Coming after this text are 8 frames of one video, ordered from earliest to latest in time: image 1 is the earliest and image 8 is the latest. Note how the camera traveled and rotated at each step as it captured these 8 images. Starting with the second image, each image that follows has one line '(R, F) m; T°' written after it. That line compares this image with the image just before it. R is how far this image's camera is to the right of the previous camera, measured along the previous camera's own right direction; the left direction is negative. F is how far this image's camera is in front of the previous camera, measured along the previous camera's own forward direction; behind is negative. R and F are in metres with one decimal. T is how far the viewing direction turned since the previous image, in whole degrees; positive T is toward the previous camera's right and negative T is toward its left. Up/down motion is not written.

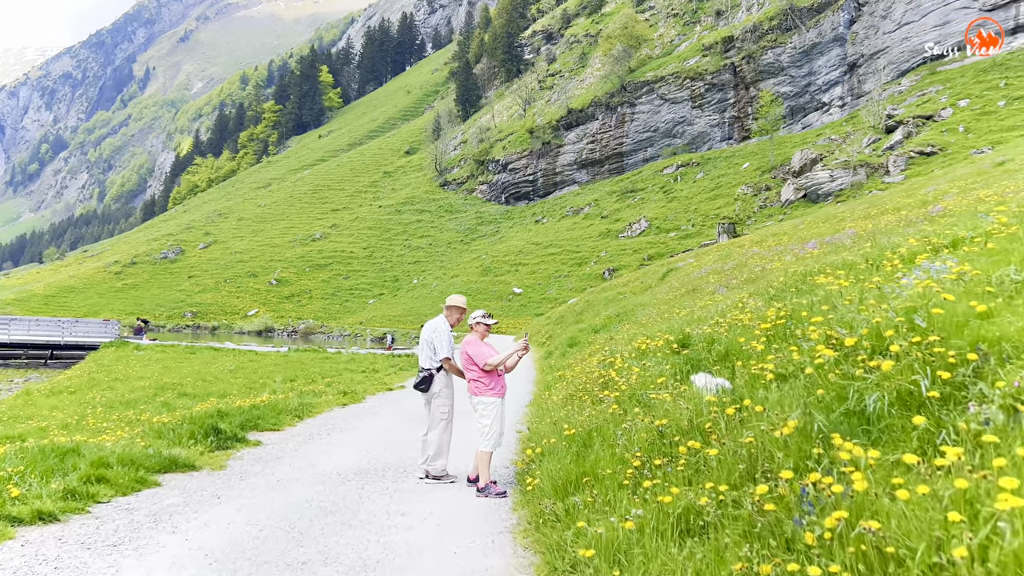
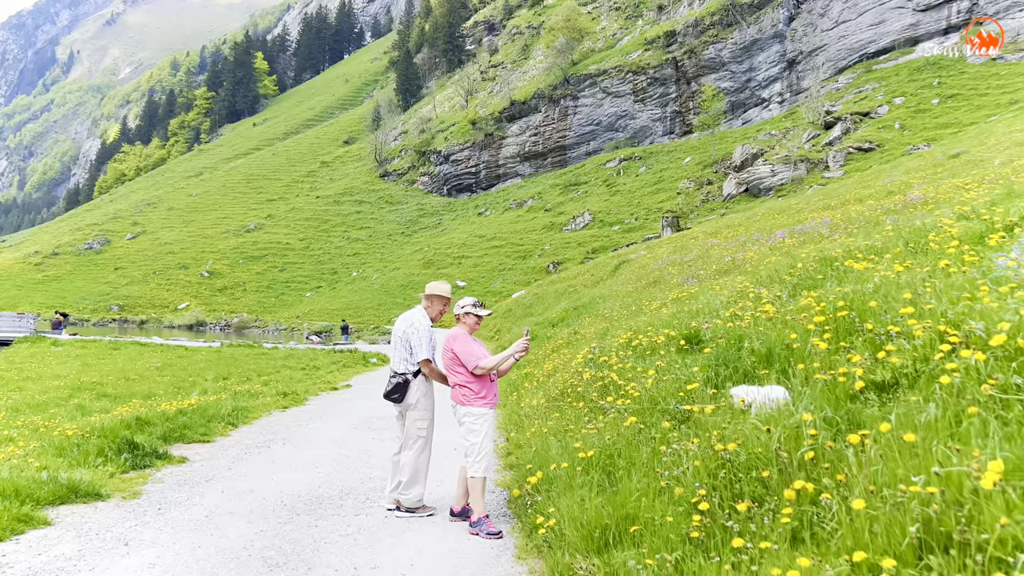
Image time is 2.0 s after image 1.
(-0.5, +1.7) m; +4°
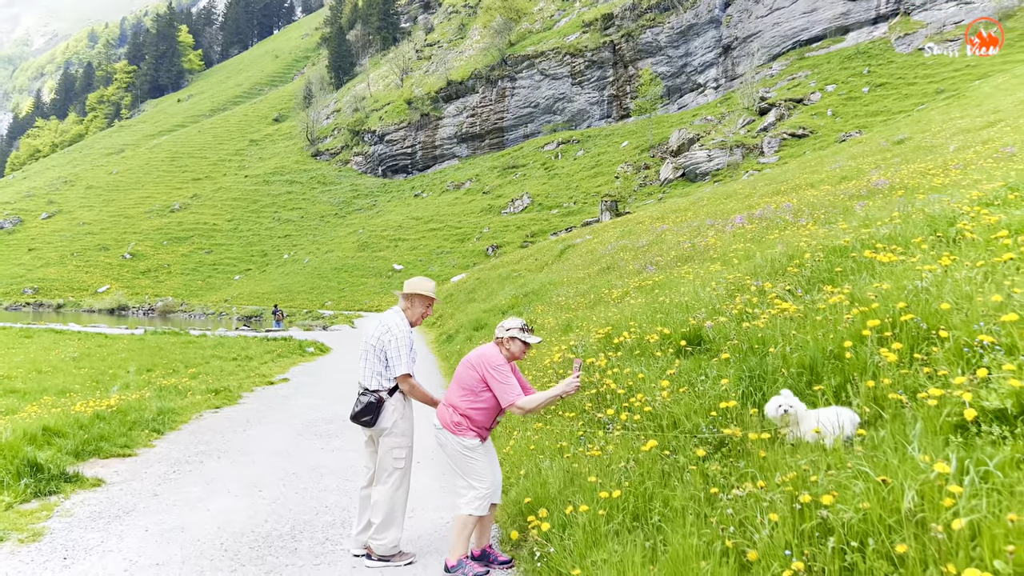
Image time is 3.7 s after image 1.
(-0.4, +1.3) m; +5°
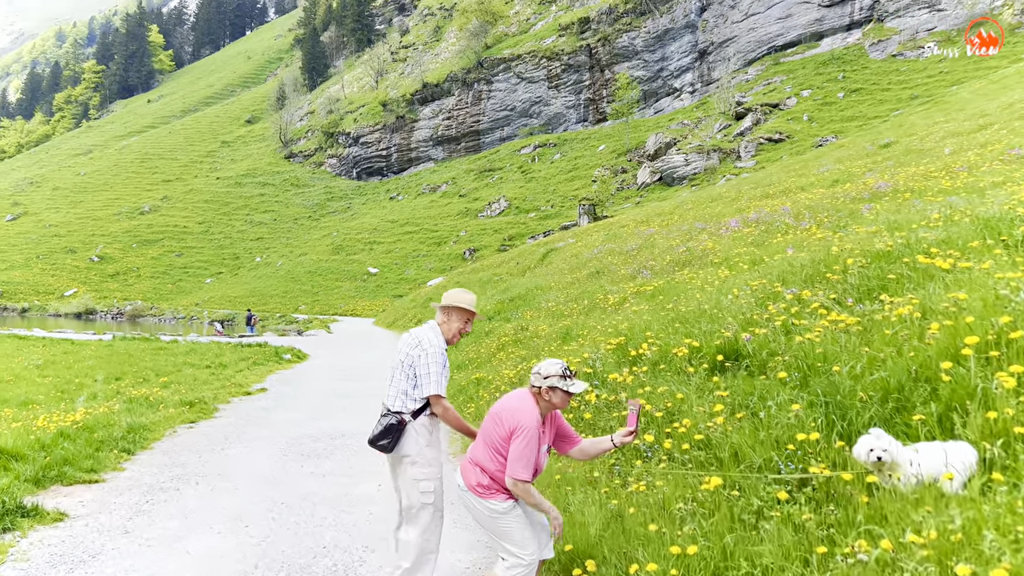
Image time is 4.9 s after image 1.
(-0.4, +0.9) m; +2°
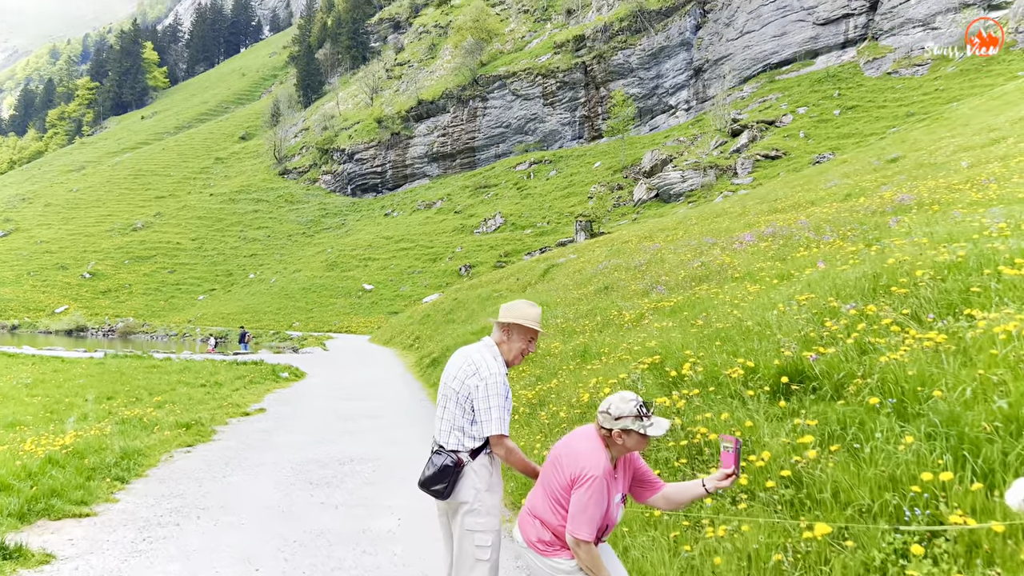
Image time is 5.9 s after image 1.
(-0.4, +0.7) m; 0°
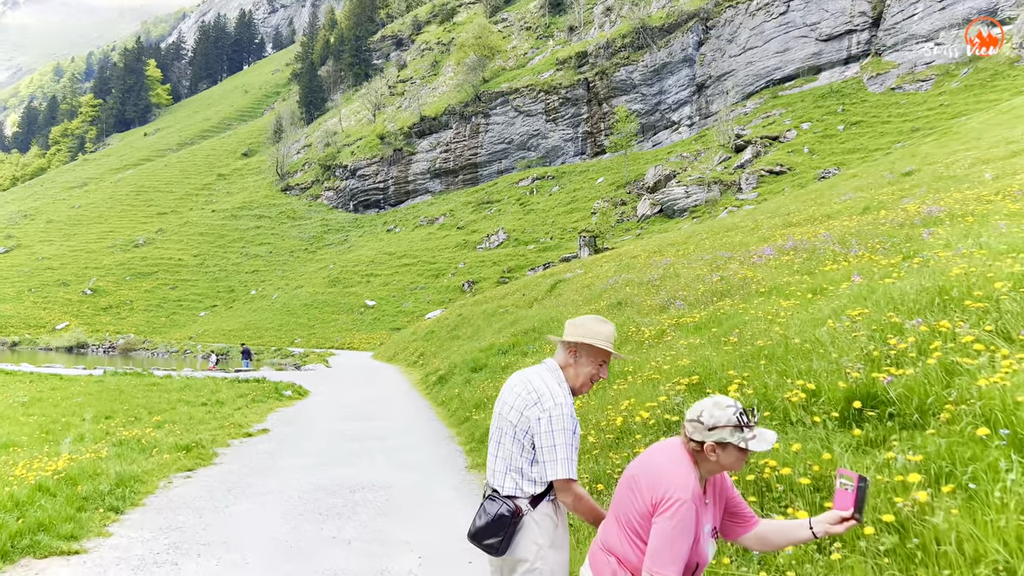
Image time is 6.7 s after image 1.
(-0.3, +0.7) m; 0°
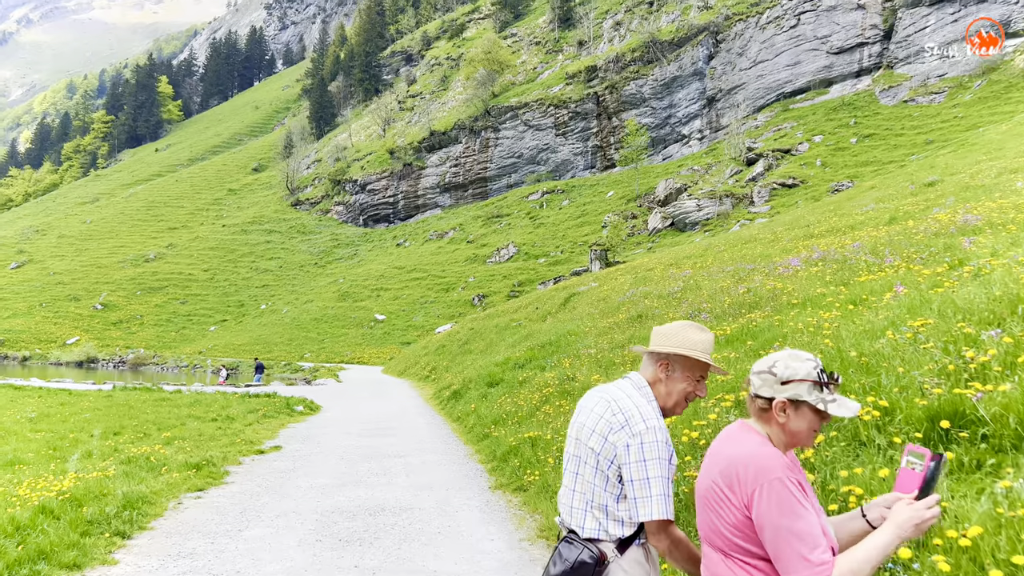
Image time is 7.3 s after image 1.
(-0.3, +0.6) m; -1°
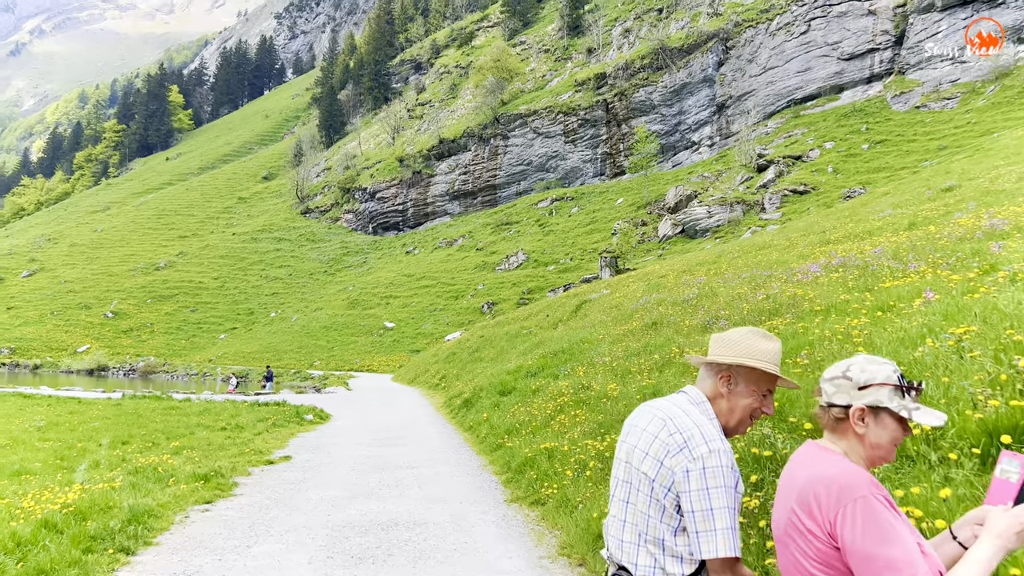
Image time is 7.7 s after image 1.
(-0.1, +0.3) m; -1°
